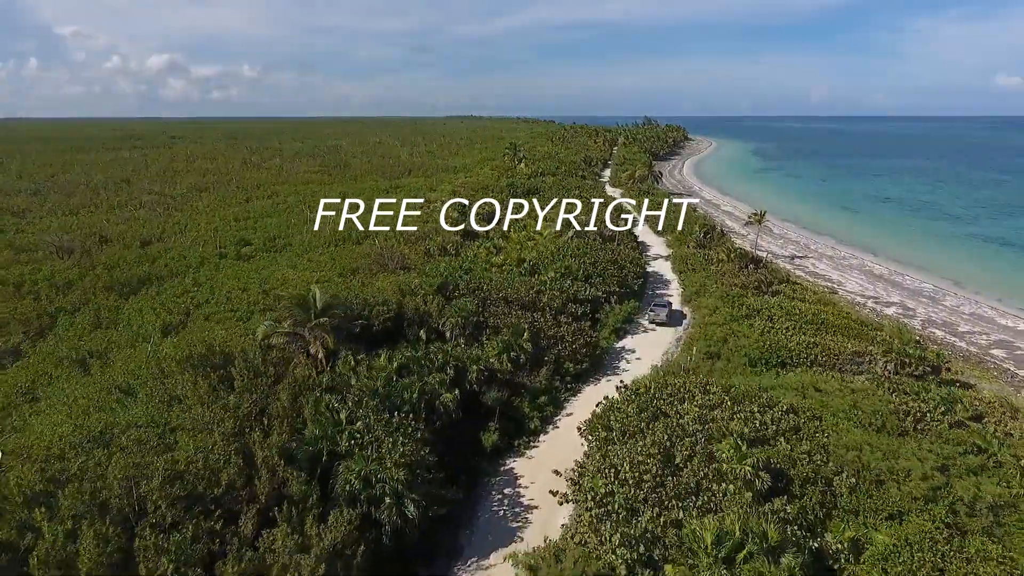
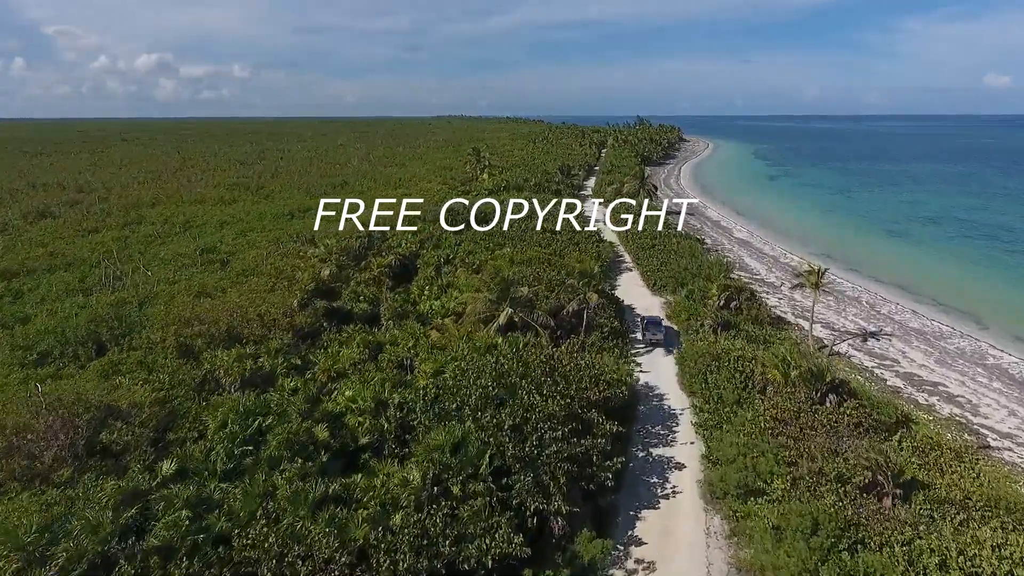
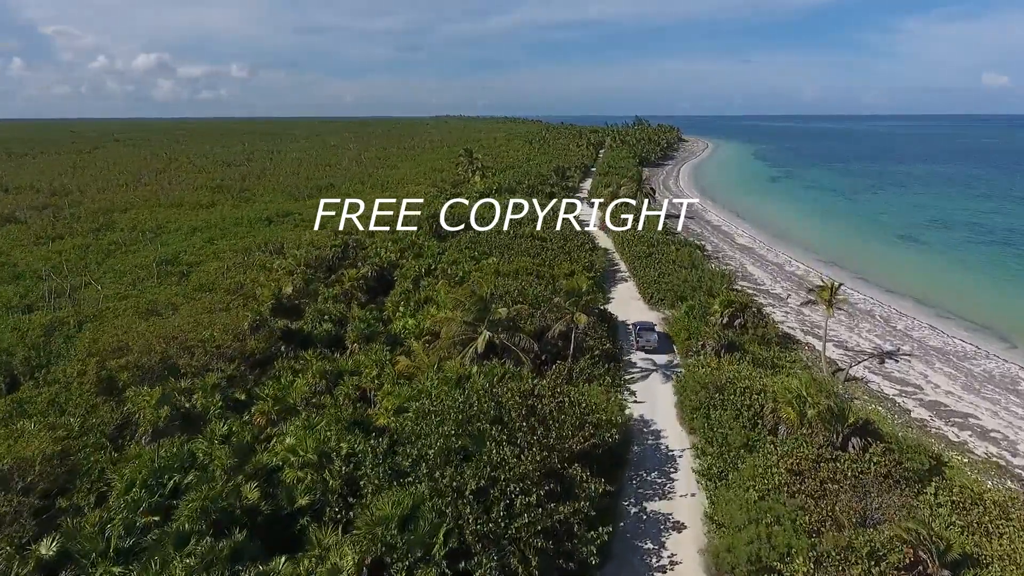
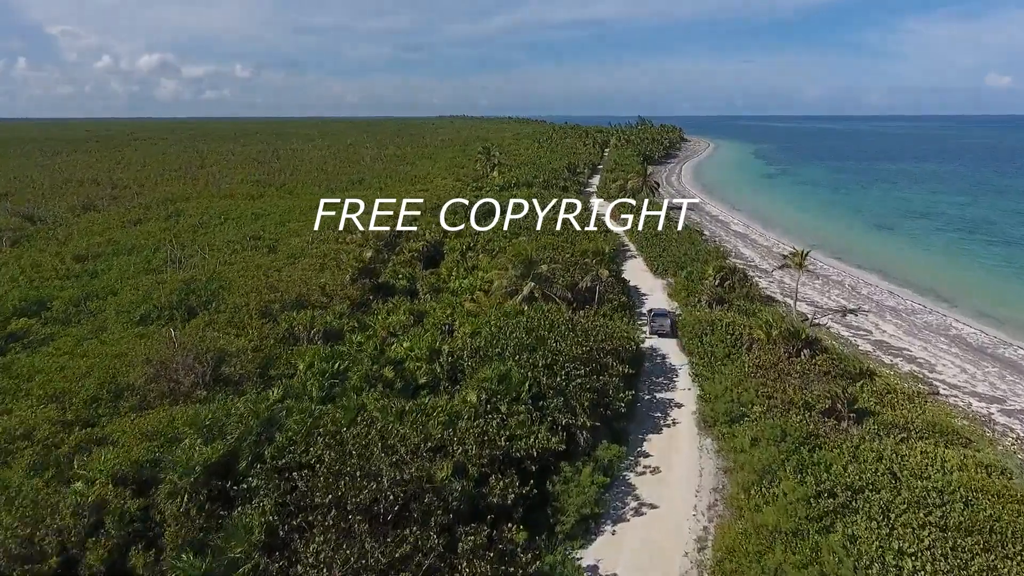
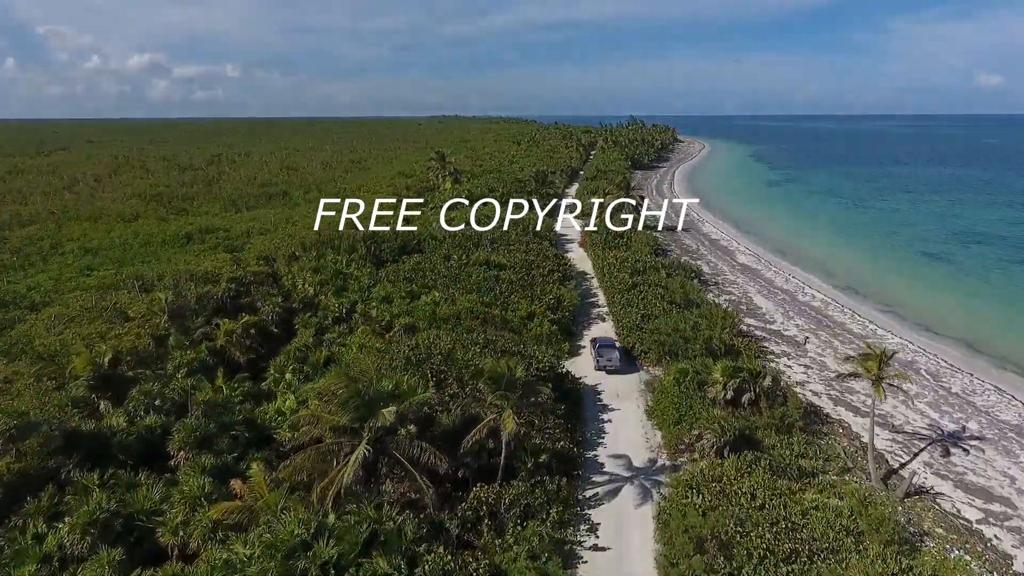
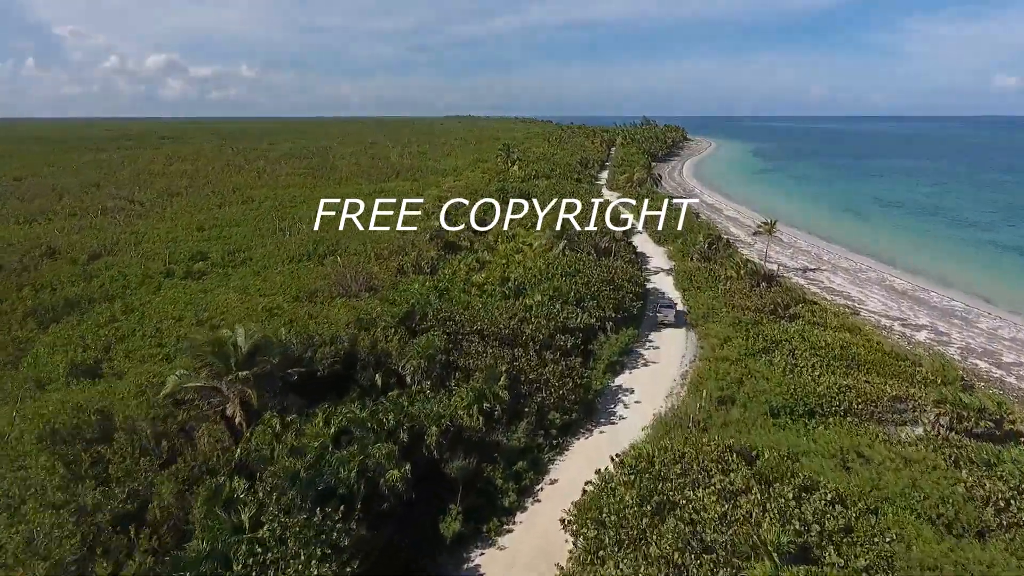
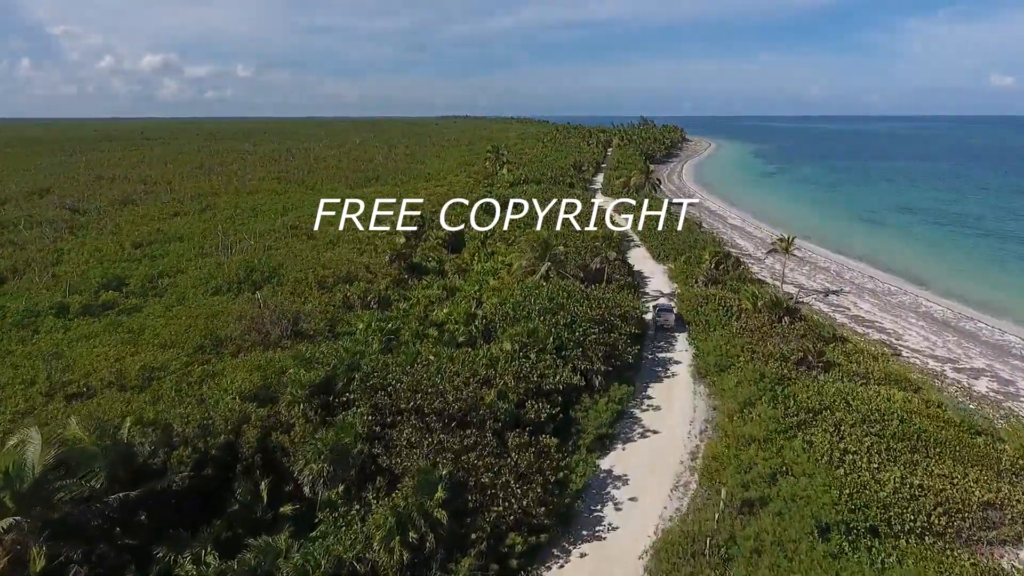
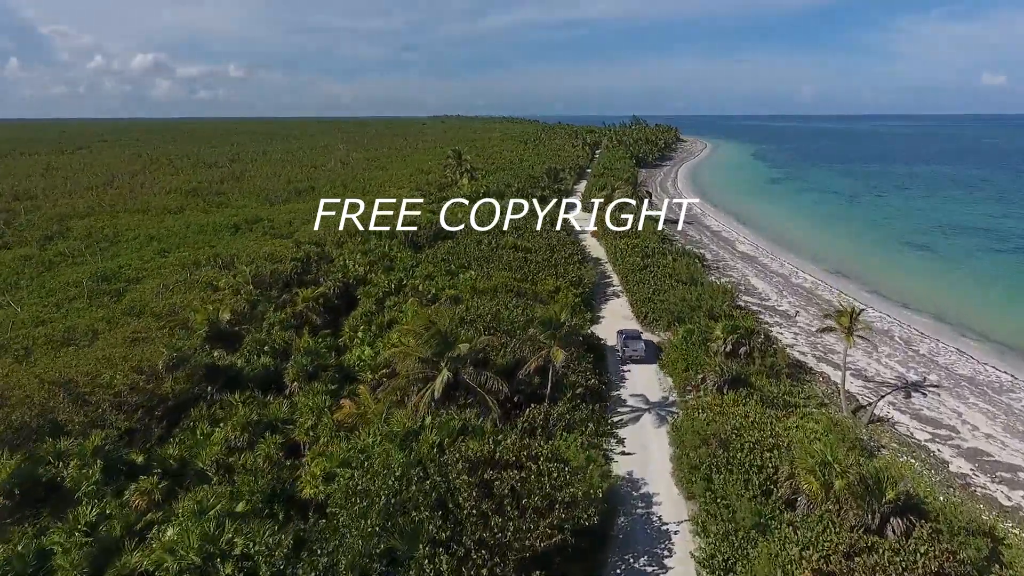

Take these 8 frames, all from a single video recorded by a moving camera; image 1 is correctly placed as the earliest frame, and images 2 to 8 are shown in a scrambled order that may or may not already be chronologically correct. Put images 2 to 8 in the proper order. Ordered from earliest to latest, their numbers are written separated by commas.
6, 7, 4, 2, 3, 8, 5
